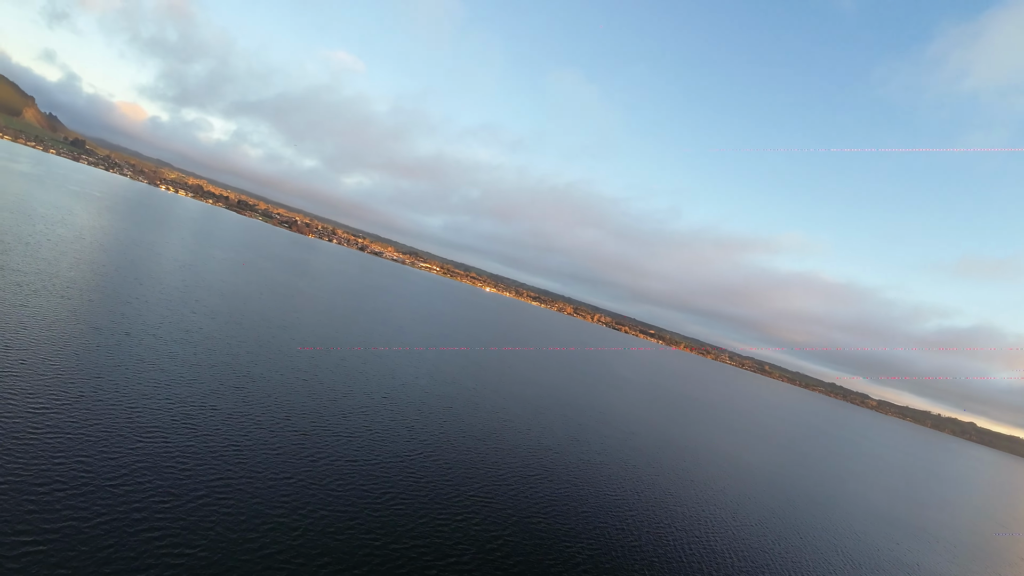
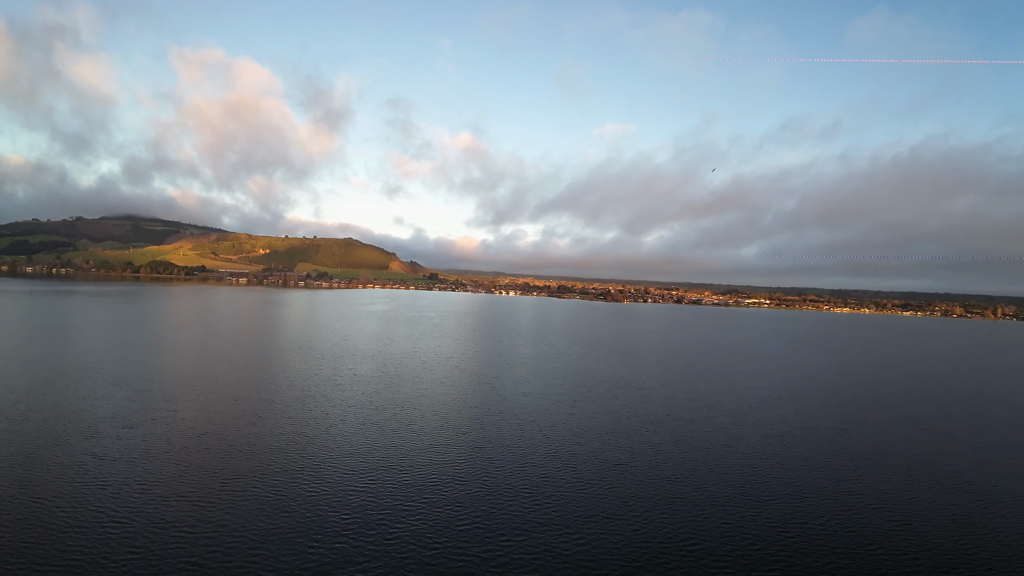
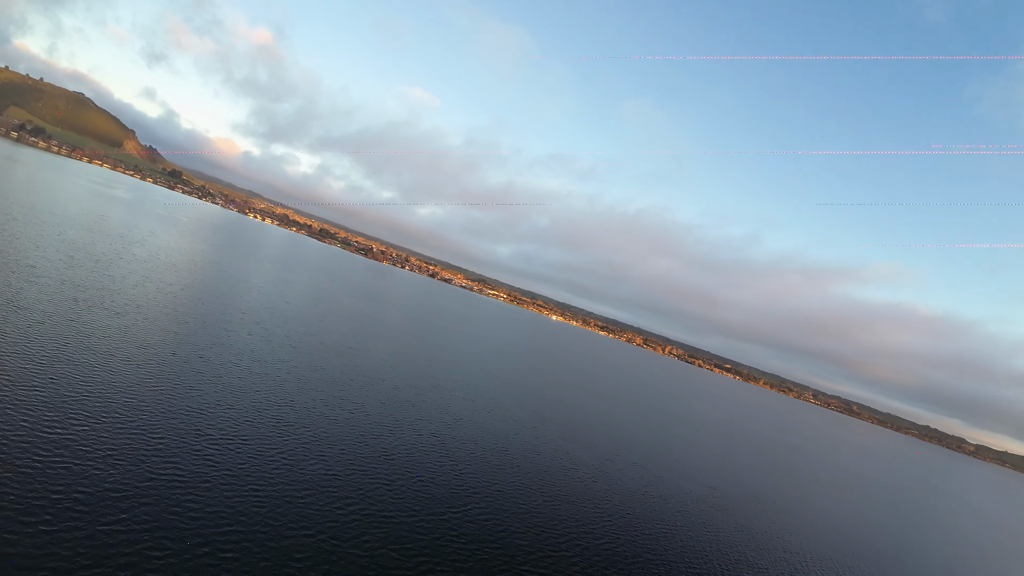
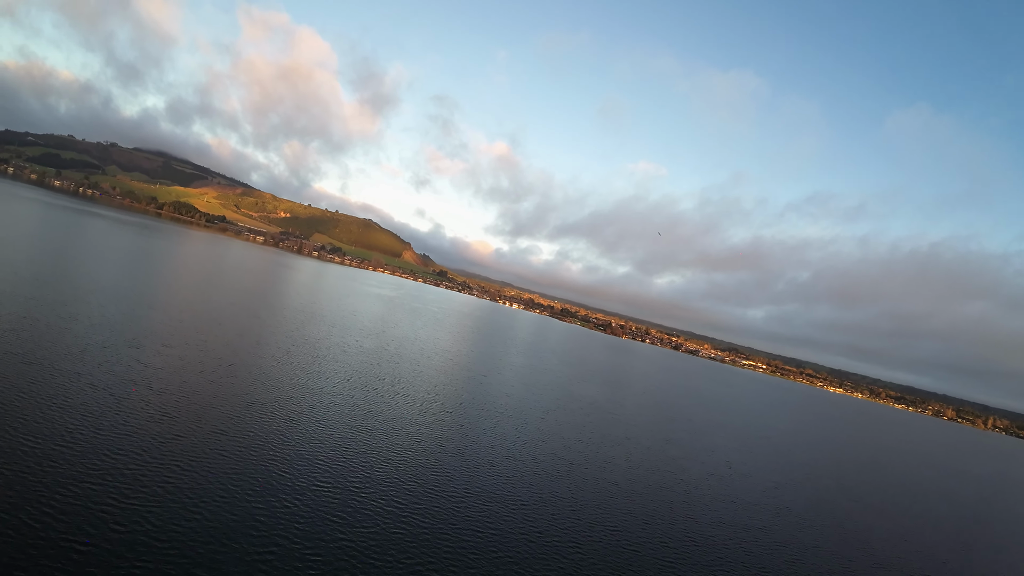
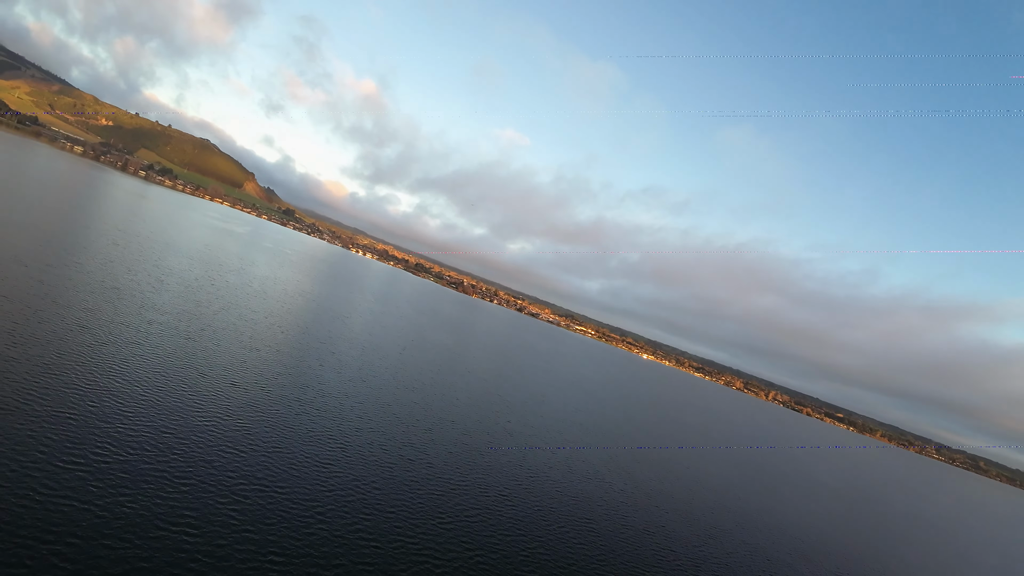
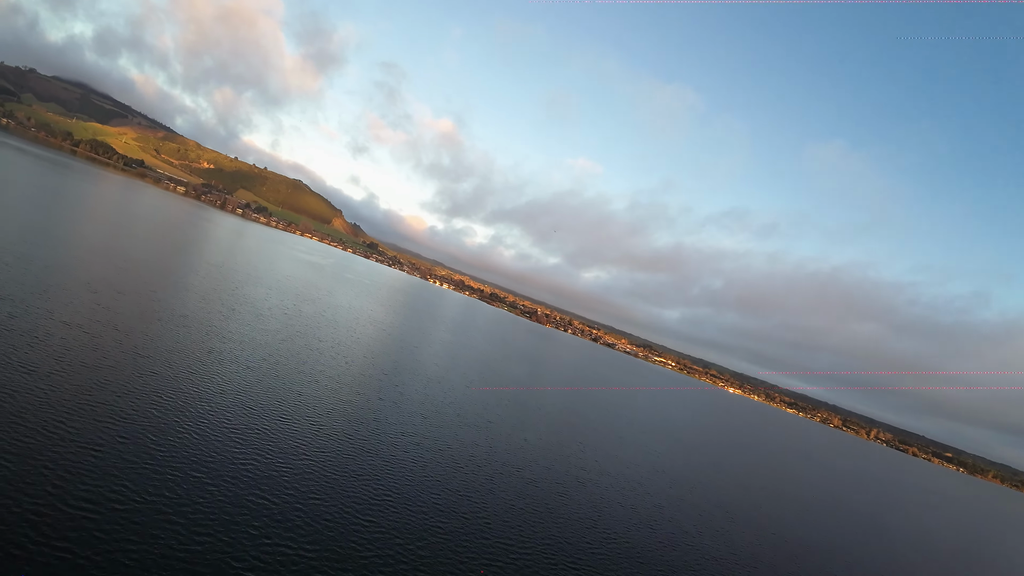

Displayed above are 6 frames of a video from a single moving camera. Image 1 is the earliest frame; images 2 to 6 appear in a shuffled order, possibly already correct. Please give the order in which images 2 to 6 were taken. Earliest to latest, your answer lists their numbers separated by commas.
3, 5, 6, 4, 2
